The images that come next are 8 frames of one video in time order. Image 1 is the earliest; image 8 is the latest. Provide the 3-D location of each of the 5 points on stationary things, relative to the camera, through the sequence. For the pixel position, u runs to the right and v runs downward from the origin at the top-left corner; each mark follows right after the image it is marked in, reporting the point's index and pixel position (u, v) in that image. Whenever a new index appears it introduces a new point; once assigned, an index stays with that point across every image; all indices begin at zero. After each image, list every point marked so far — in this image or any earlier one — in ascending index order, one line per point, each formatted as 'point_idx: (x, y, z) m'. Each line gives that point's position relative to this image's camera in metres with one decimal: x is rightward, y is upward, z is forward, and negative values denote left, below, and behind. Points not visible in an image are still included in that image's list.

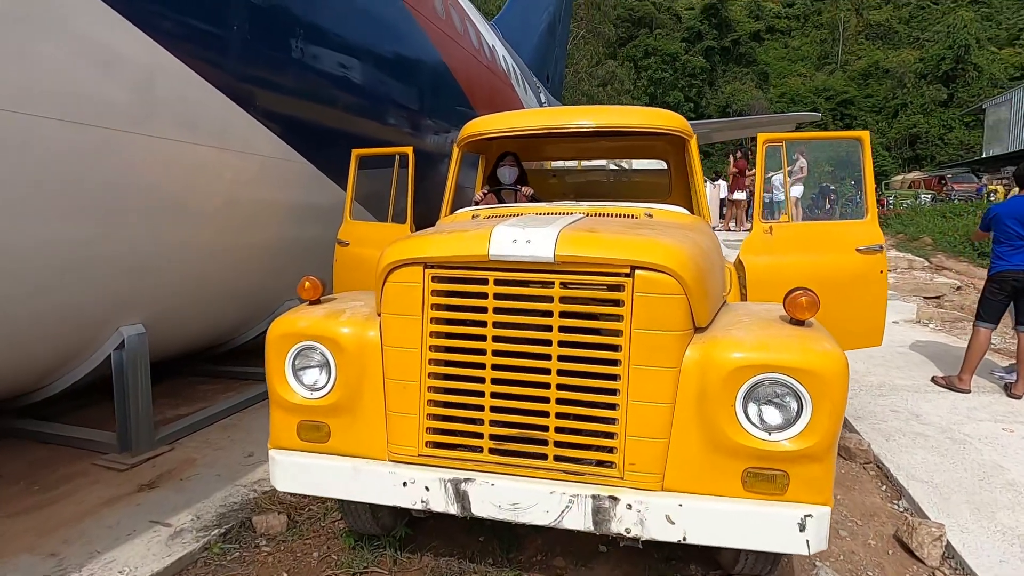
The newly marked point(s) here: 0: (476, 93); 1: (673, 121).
0: (-0.4, +2.4, +8.1) m
1: (+0.9, +0.9, +3.4) m
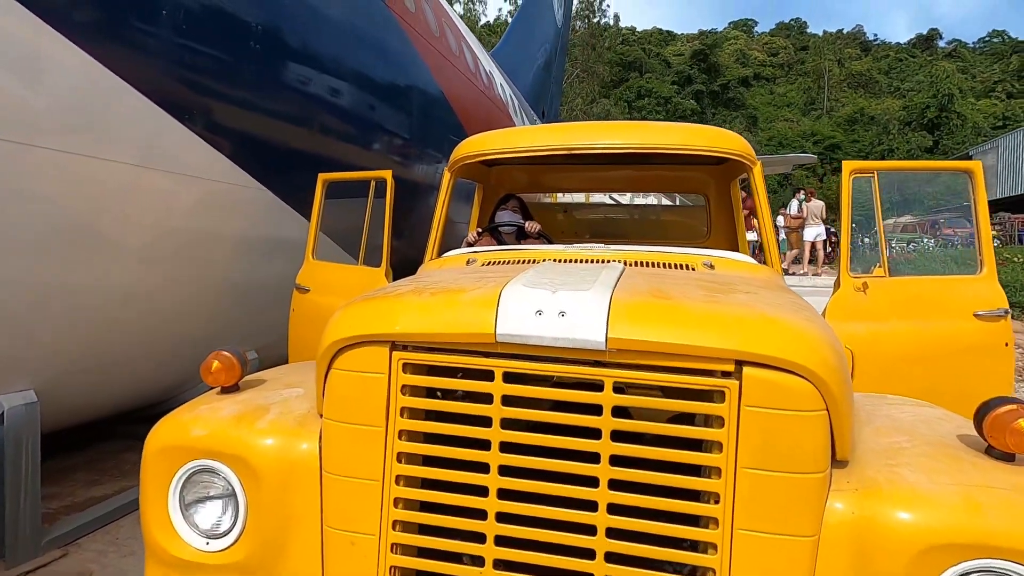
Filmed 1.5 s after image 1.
0: (-0.4, +1.8, +7.3) m
1: (+0.9, +0.6, +2.6) m
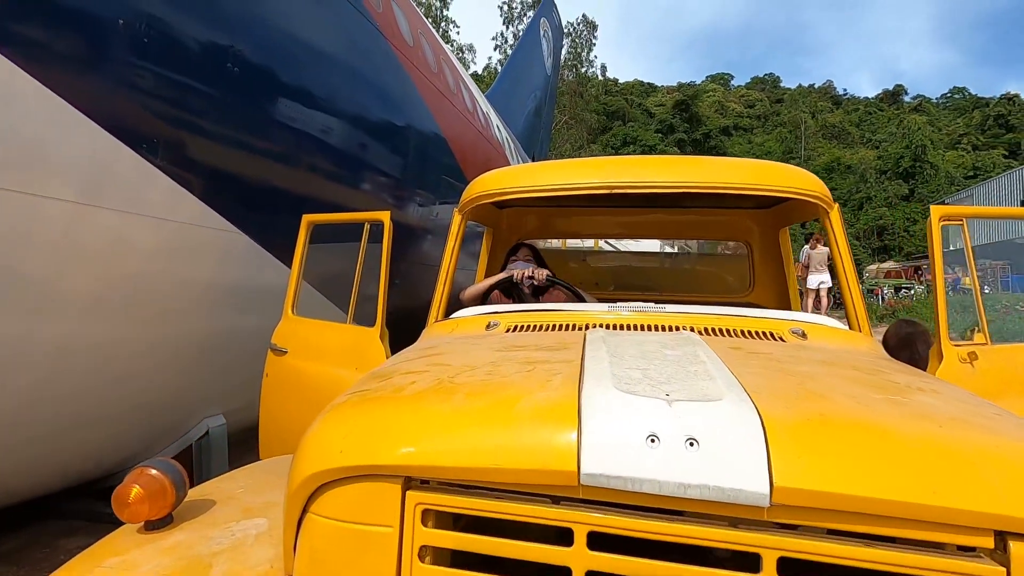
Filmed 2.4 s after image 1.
0: (-0.4, +1.3, +6.9) m
1: (+1.0, +0.3, +2.2) m
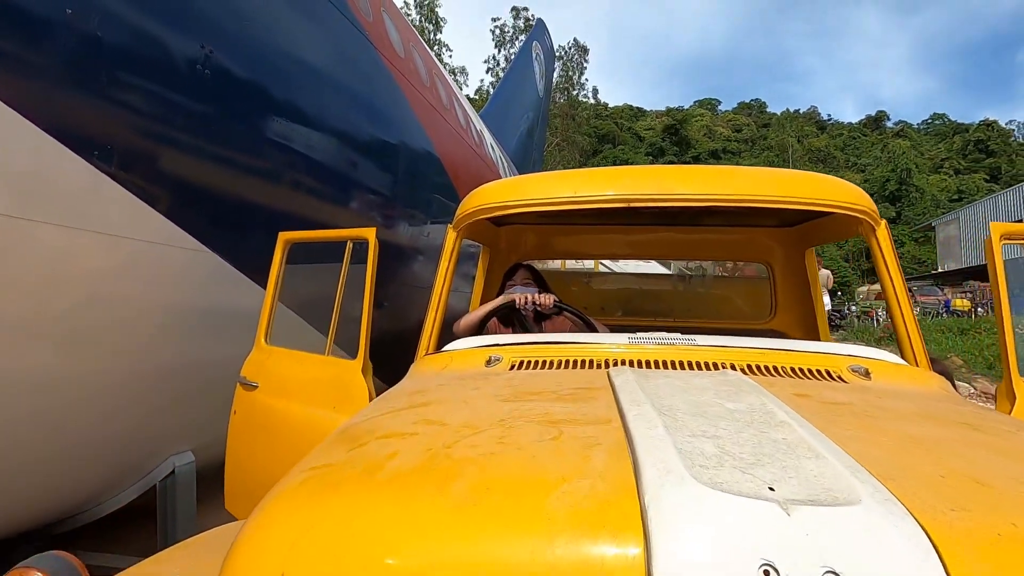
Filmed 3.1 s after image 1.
0: (-0.5, +1.1, +6.6) m
1: (+1.0, +0.3, +1.9) m
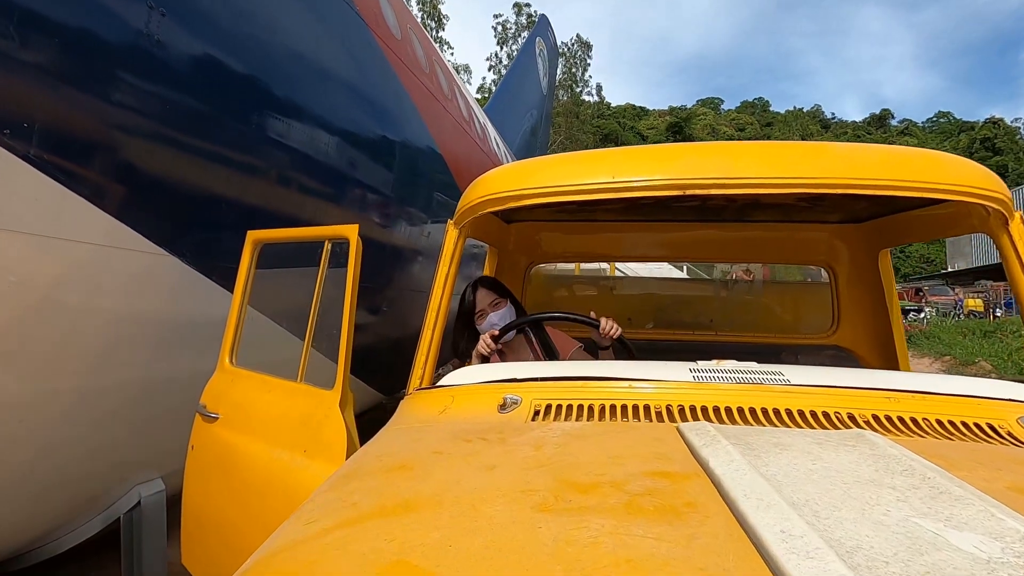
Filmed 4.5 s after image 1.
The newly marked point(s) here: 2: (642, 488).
0: (-0.4, +1.0, +6.2) m
1: (+1.0, +0.2, +1.5) m
2: (+0.1, -0.2, +0.7) m
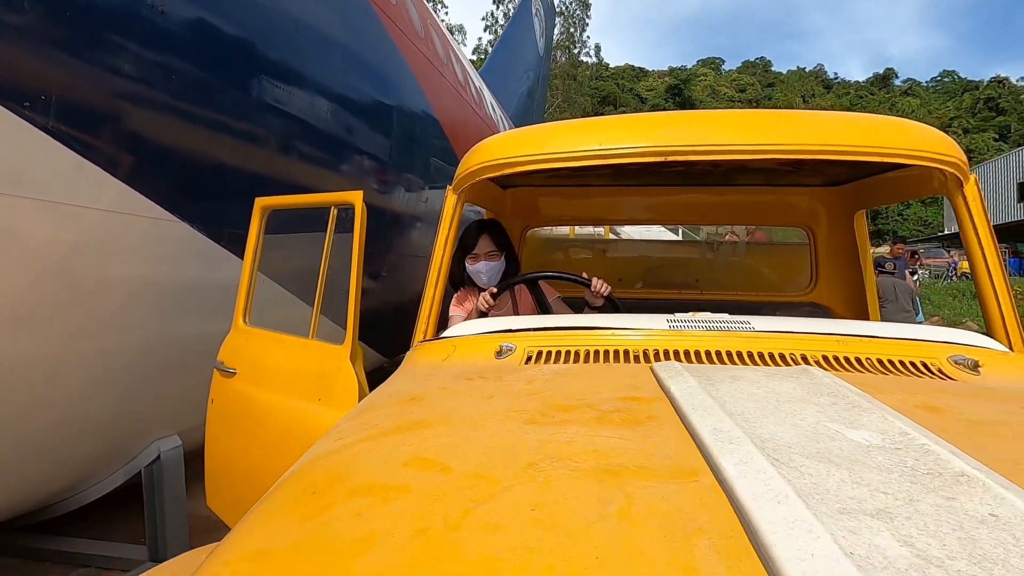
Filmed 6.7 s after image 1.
0: (-0.5, +1.4, +6.3) m
1: (+1.0, +0.3, +1.6) m
2: (+0.1, -0.2, +0.9) m
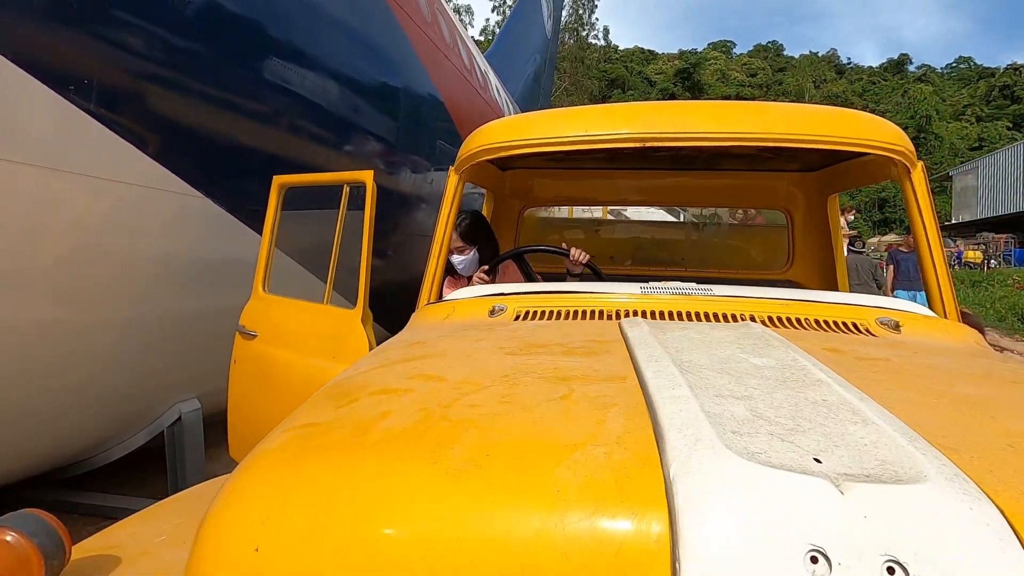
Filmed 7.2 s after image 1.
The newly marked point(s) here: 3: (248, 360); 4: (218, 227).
0: (-0.4, +1.6, +6.5) m
1: (+1.0, +0.4, +1.8) m
2: (+0.1, -0.1, +1.1) m
3: (-1.0, -0.3, +2.5) m
4: (-1.4, +0.3, +3.2) m
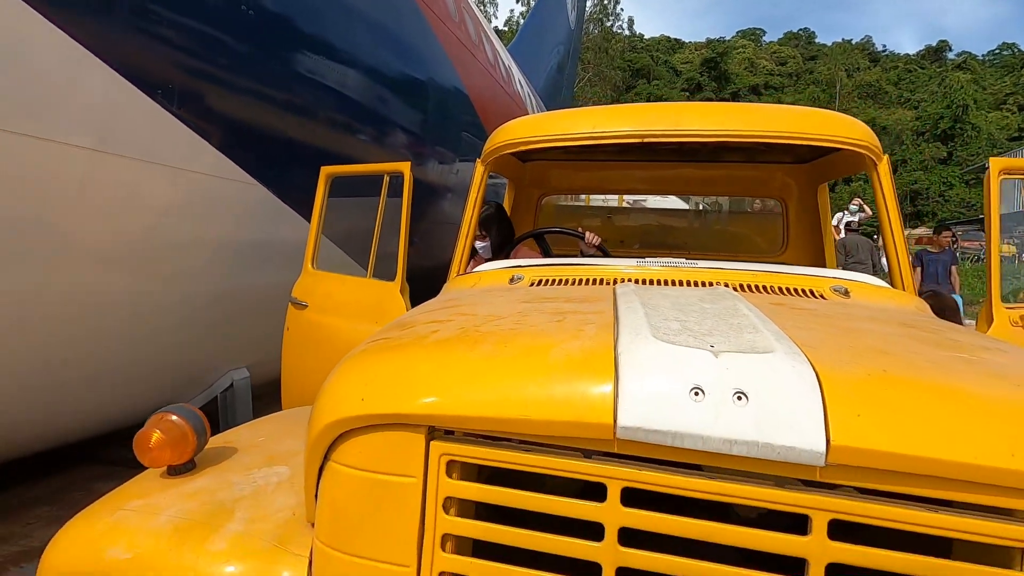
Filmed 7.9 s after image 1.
0: (-0.2, +1.7, +6.8) m
1: (+1.1, +0.5, +2.1) m
2: (+0.1, 0.0, +1.4) m
3: (-0.9, -0.2, +2.8) m
4: (-1.3, +0.4, +3.6) m
